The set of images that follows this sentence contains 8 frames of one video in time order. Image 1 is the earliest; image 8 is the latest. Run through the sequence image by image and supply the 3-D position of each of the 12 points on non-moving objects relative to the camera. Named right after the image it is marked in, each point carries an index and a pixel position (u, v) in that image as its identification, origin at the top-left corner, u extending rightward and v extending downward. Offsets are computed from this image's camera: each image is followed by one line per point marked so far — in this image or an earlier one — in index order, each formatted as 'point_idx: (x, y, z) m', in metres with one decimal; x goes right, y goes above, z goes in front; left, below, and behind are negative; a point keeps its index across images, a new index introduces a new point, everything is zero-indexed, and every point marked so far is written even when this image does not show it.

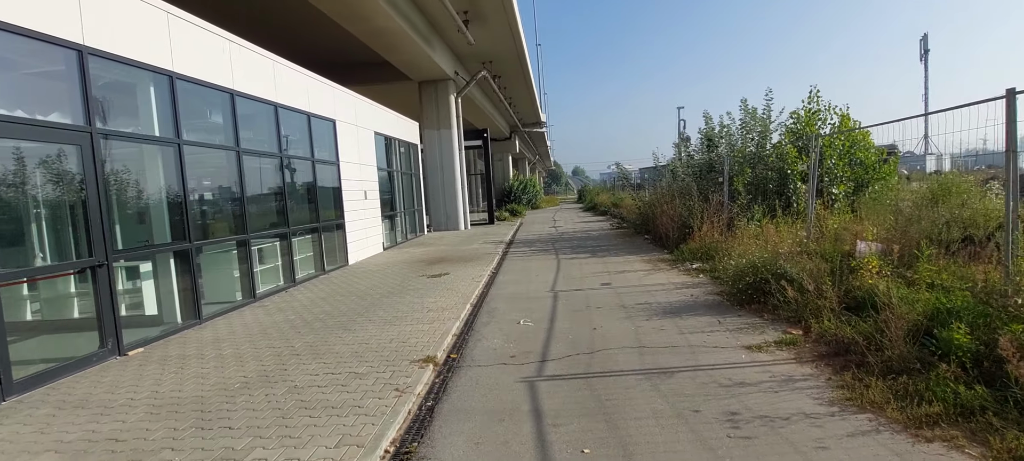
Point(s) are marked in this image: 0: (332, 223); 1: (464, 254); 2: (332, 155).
0: (-4.4, +0.2, +11.8) m
1: (-1.2, -0.6, +12.7) m
2: (-4.4, +1.9, +12.1) m
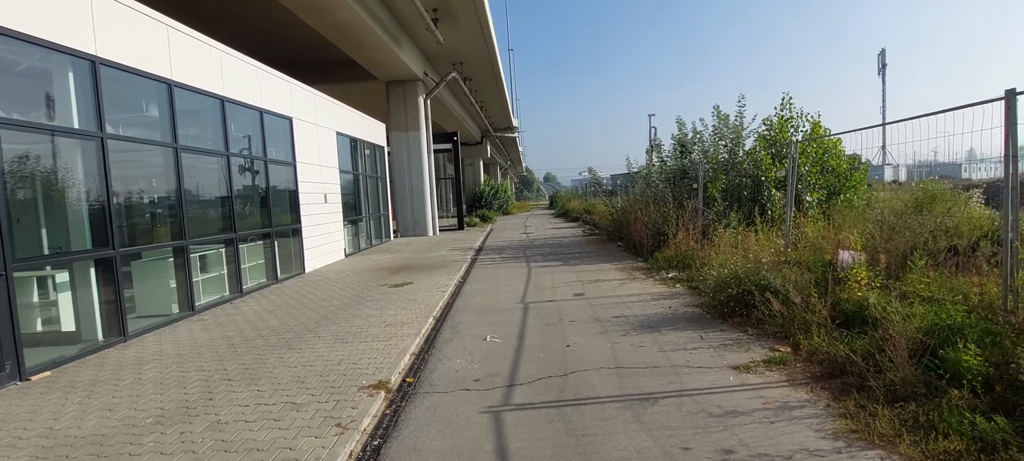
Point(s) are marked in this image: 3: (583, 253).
0: (-5.1, +0.1, +11.0) m
1: (-2.0, -0.7, +12.1) m
2: (-5.1, +1.7, +11.3) m
3: (+1.8, -0.6, +12.3) m
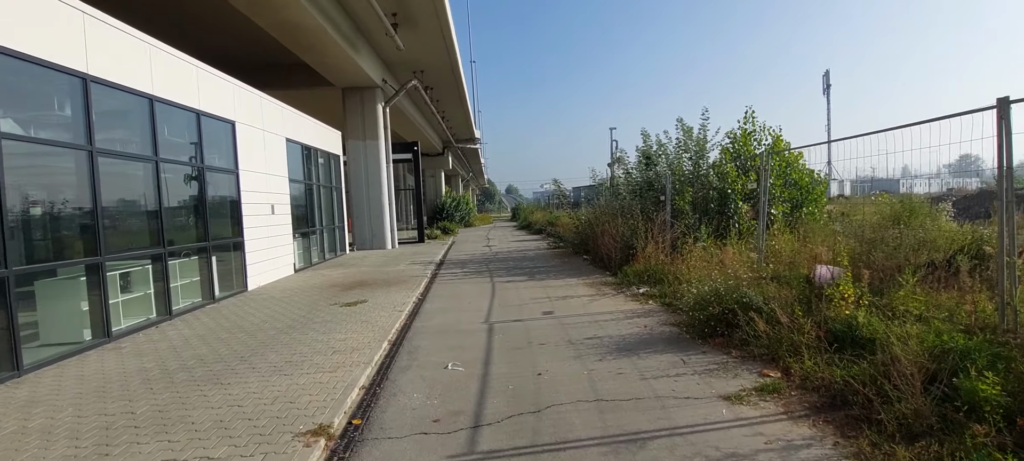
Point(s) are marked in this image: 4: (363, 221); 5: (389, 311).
0: (-5.8, -0.2, +10.1) m
1: (-2.9, -1.0, +11.4) m
2: (-5.9, +1.4, +10.4) m
3: (+0.9, -0.9, +11.9) m
4: (-5.9, +0.4, +19.5) m
5: (-1.9, -1.2, +7.4) m
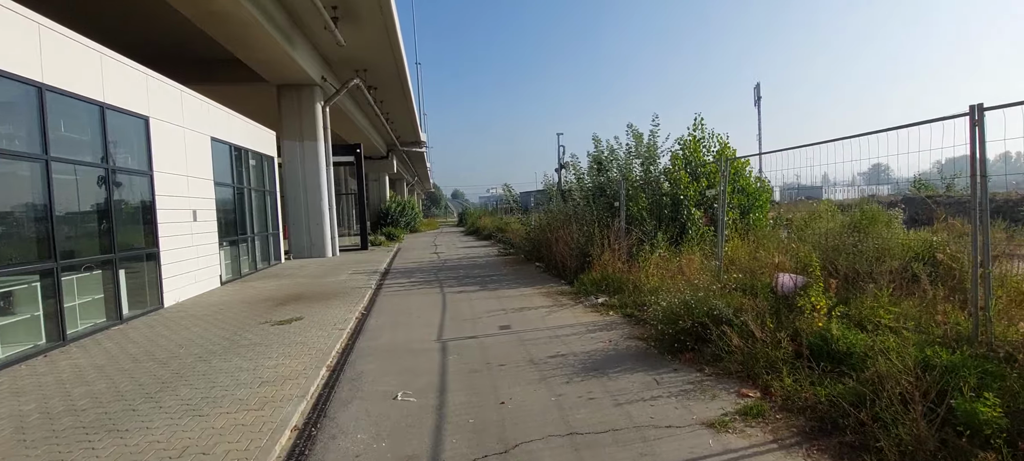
0: (-6.7, -0.4, +8.9) m
1: (-3.9, -1.2, +10.5) m
2: (-6.9, +1.3, +9.2) m
3: (-0.3, -1.0, +11.4) m
4: (-7.8, +0.1, +18.2) m
5: (-2.5, -1.3, +6.7) m
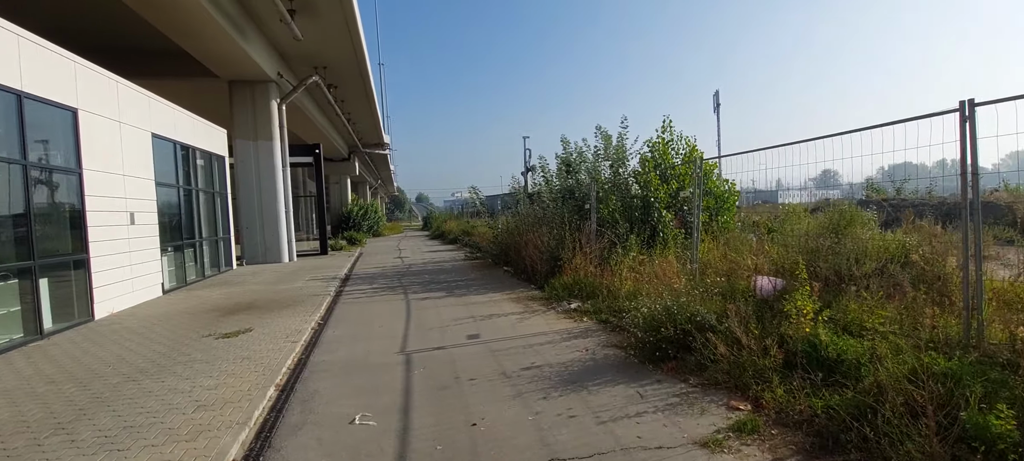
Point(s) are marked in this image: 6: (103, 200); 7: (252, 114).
0: (-7.3, -0.5, +8.0) m
1: (-4.6, -1.3, +9.8) m
2: (-7.4, +1.2, +8.3) m
3: (-1.0, -1.1, +11.0) m
4: (-9.0, 0.0, +17.3) m
5: (-2.9, -1.4, +6.1) m
6: (-7.5, +0.6, +9.1) m
7: (-8.9, +4.0, +16.9) m
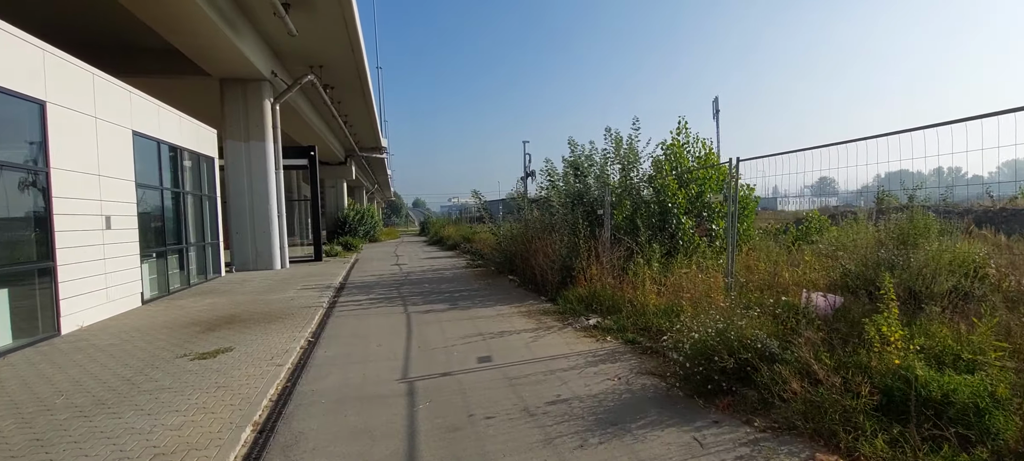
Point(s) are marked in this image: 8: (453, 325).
0: (-7.1, -0.5, +7.2) m
1: (-4.4, -1.4, +9.0) m
2: (-7.3, +1.1, +7.6) m
3: (-0.8, -1.3, +10.3) m
4: (-8.9, -0.2, +16.5) m
5: (-2.7, -1.5, +5.3) m
6: (-7.4, +0.5, +8.3) m
7: (-8.8, +3.8, +16.2) m
8: (-0.8, -1.4, +7.1) m
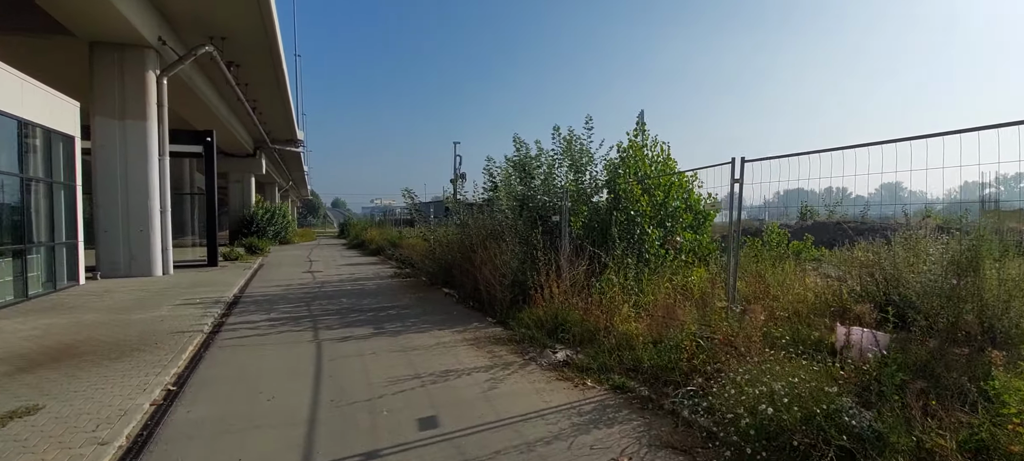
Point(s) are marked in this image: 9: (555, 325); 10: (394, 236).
0: (-7.6, -0.4, +4.6) m
1: (-5.3, -1.4, +6.8) m
2: (-7.8, +1.2, +4.9) m
3: (-1.9, -1.3, +8.5) m
4: (-10.8, -0.1, +13.5) m
5: (-3.0, -1.5, +3.4) m
6: (-8.0, +0.6, +5.6) m
7: (-10.6, +3.9, +13.2) m
8: (-1.5, -1.4, +5.5) m
9: (+0.5, -1.1, +6.2) m
10: (-4.8, -0.2, +19.8) m
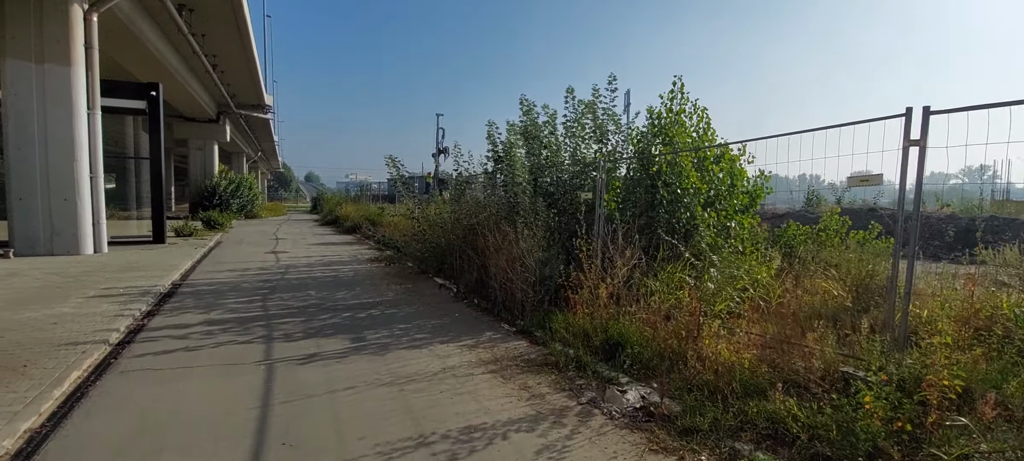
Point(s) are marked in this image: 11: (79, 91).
0: (-7.2, -0.2, +2.4) m
1: (-5.0, -1.1, +4.7) m
2: (-7.4, +1.5, +2.7) m
3: (-1.7, -1.0, +6.7) m
4: (-10.8, +0.6, +11.1) m
5: (-2.6, -1.3, +1.5) m
6: (-7.6, +0.9, +3.4) m
7: (-10.4, +4.6, +10.7) m
8: (-1.1, -1.2, +3.6) m
9: (+0.8, -1.0, +4.4) m
10: (-5.1, +0.7, +17.7) m
11: (-10.0, +3.2, +11.2) m
